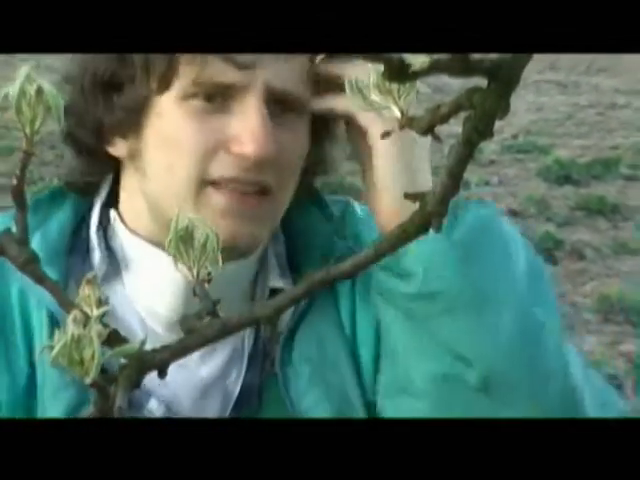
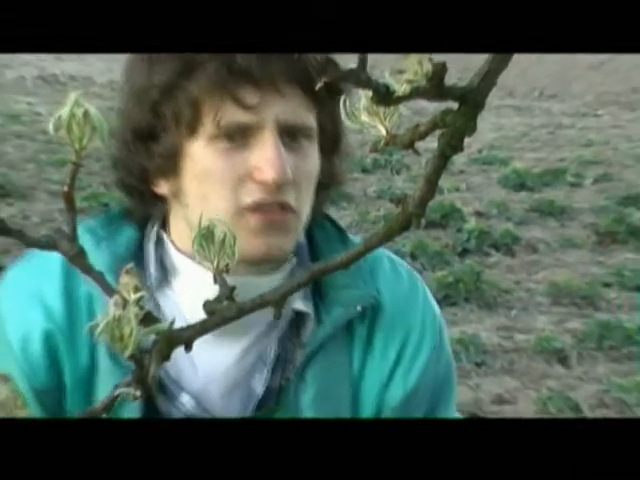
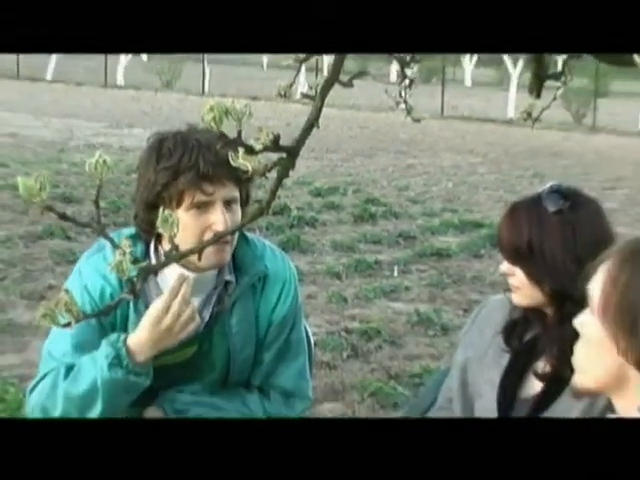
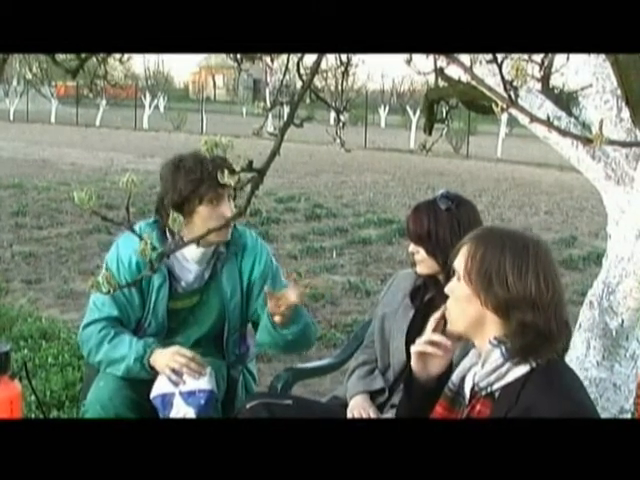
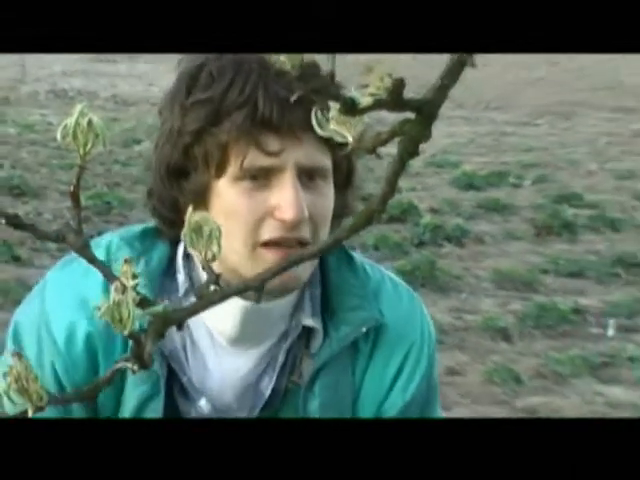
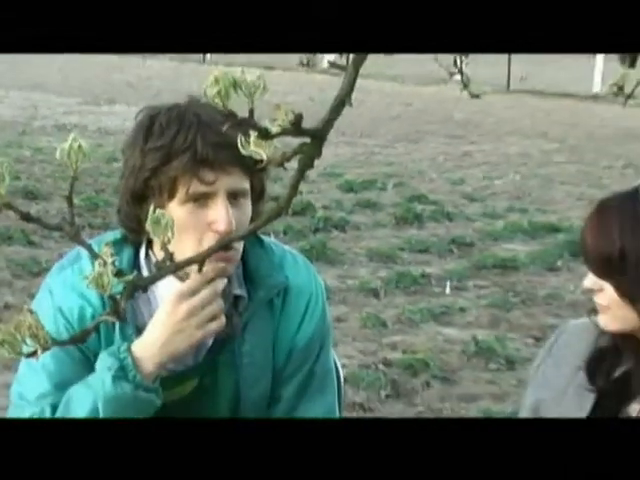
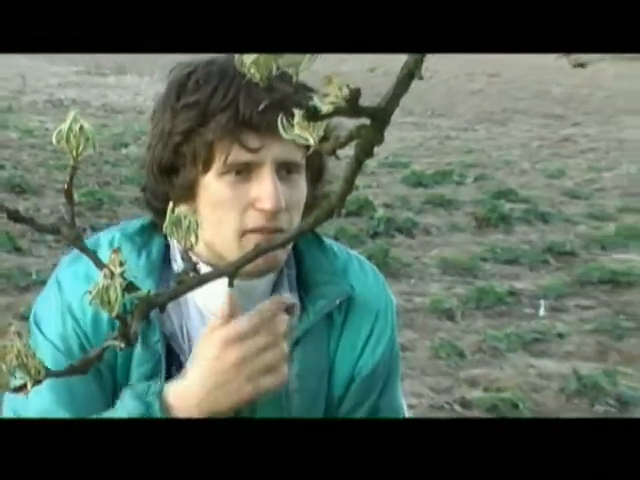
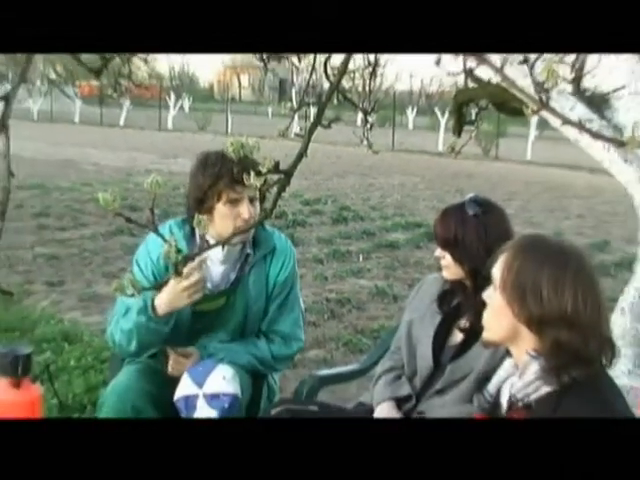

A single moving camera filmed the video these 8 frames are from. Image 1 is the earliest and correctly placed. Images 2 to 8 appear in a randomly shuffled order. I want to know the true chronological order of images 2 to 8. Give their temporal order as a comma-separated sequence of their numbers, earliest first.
2, 5, 7, 6, 3, 8, 4
